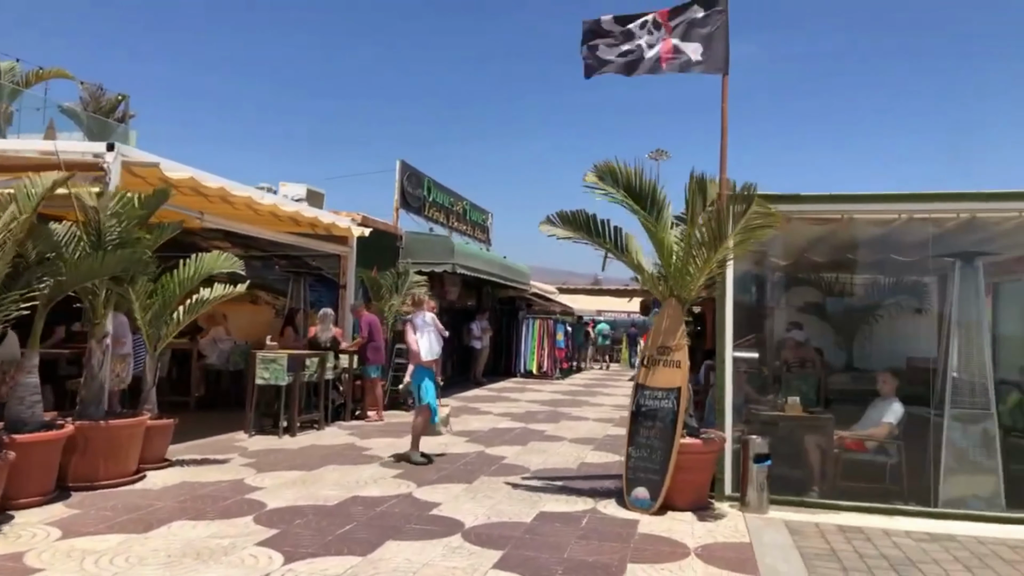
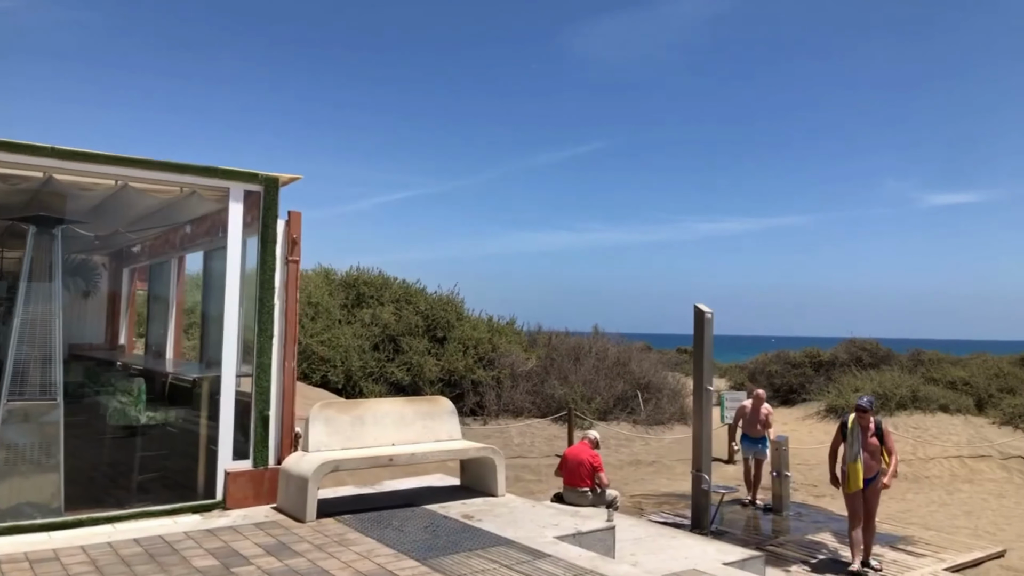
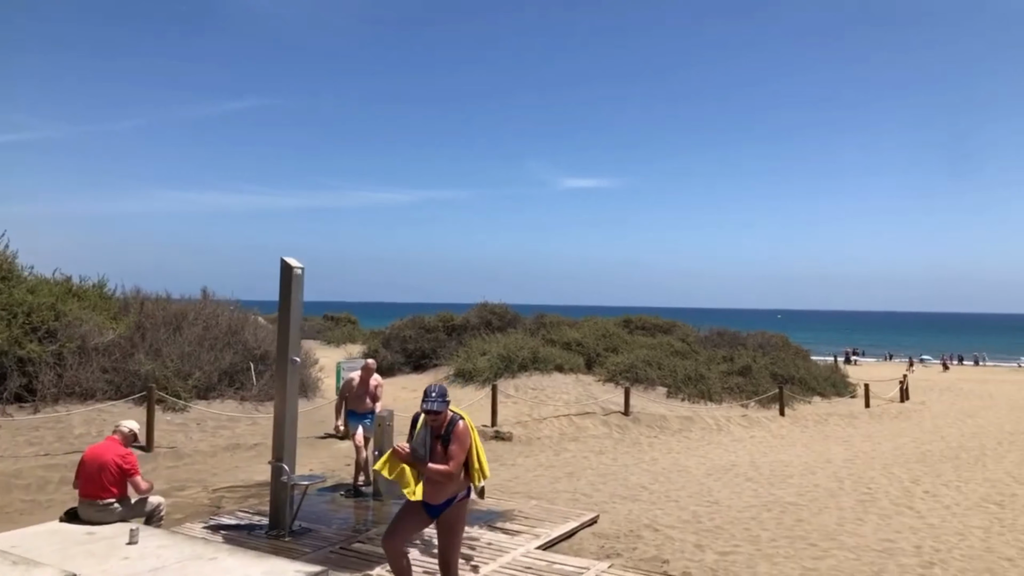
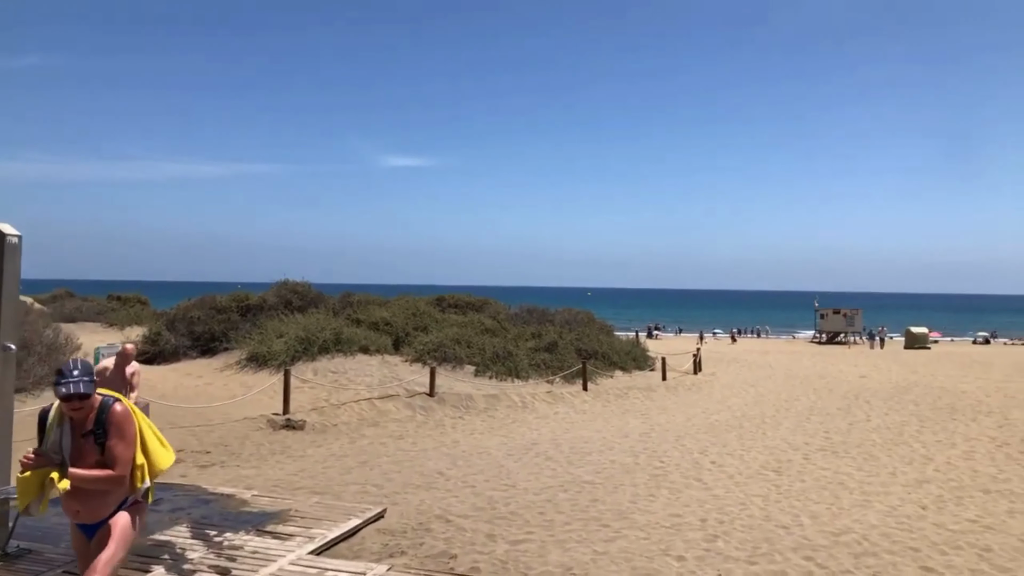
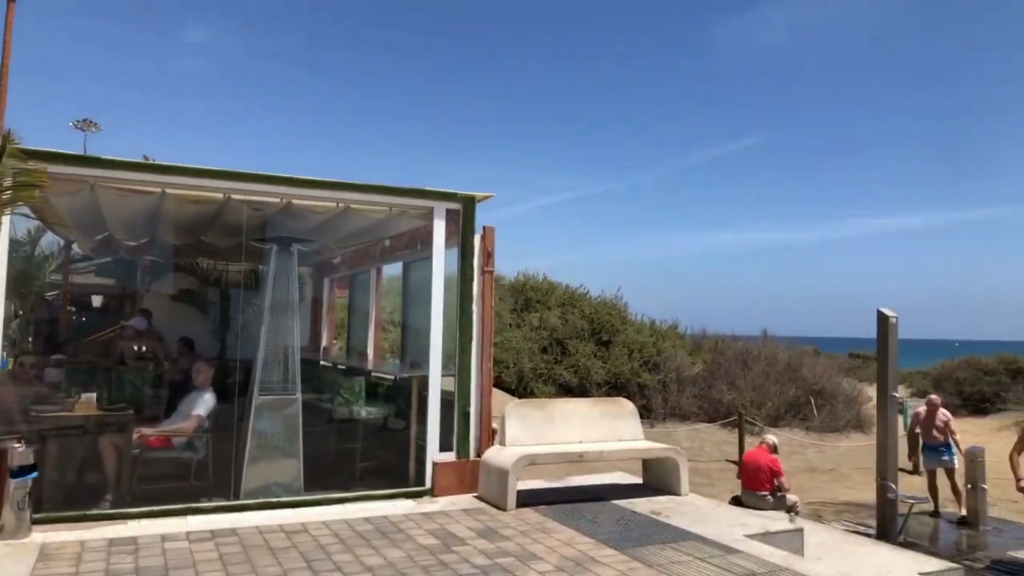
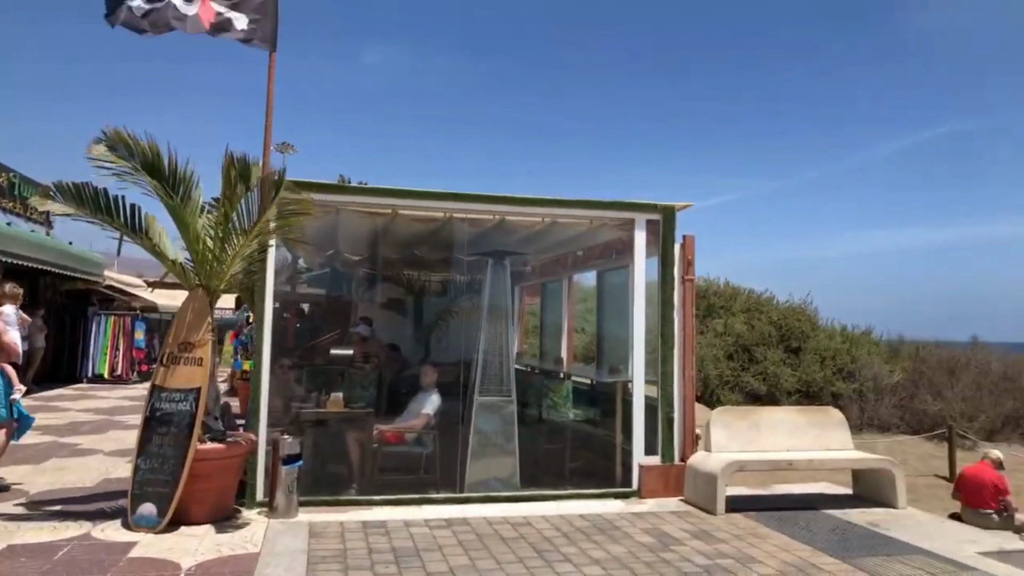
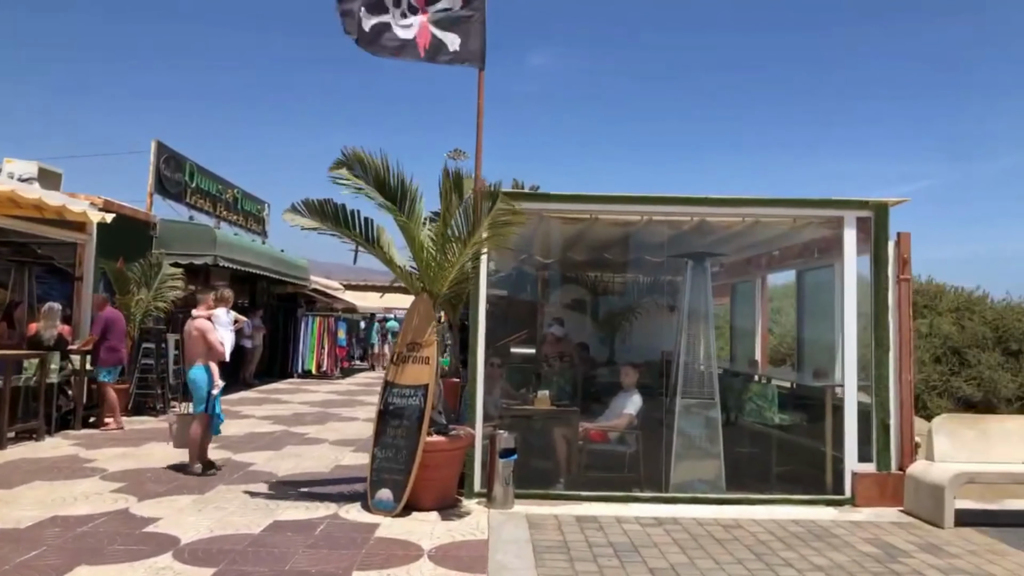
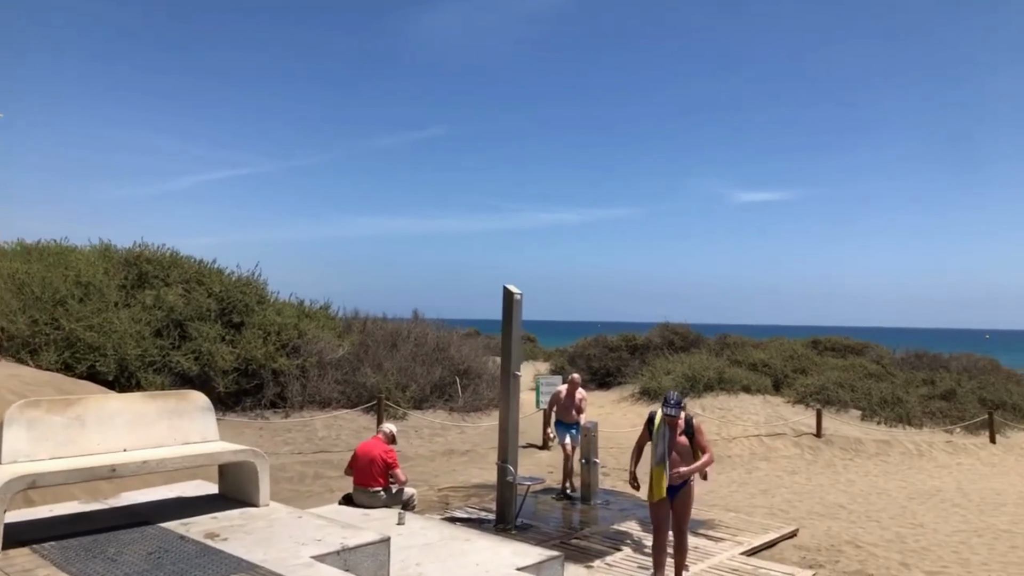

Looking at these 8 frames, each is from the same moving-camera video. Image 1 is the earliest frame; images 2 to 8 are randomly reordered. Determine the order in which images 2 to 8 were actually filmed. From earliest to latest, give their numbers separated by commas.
7, 6, 5, 2, 8, 3, 4
